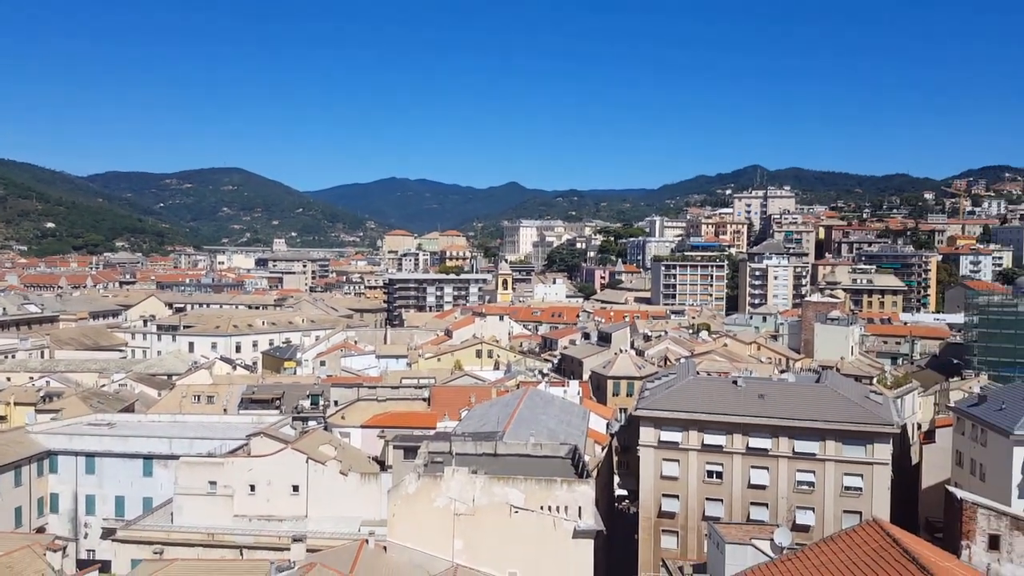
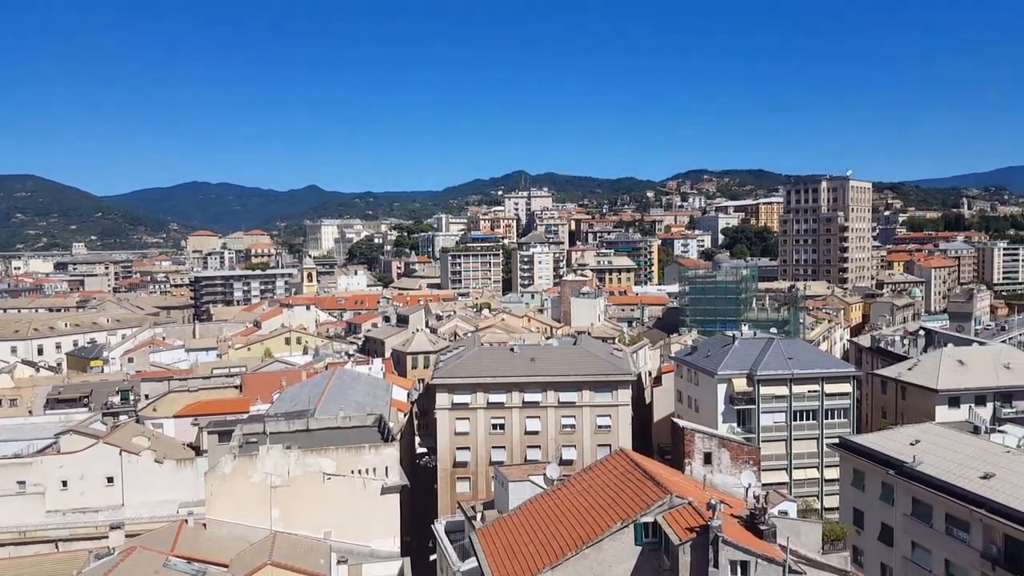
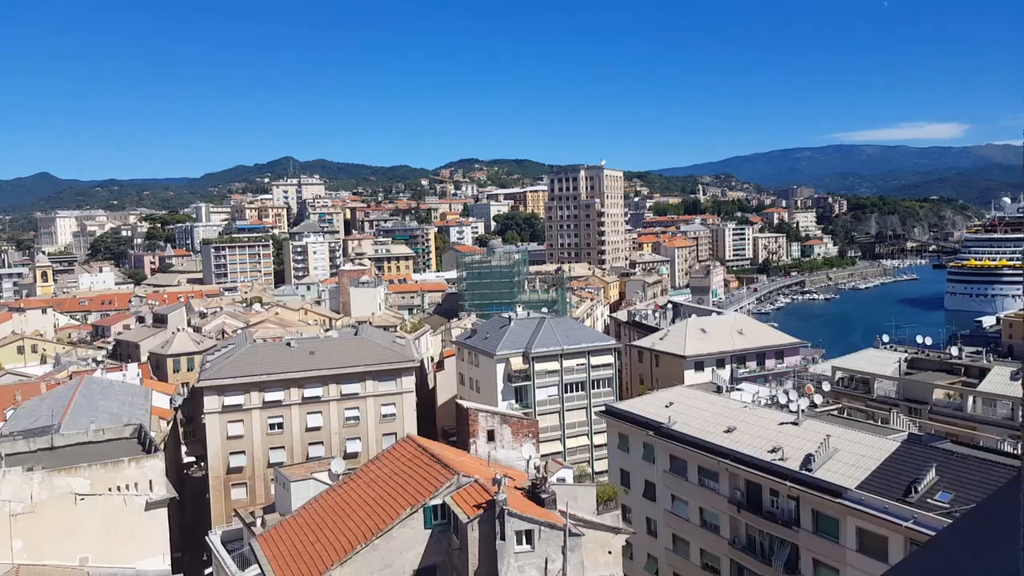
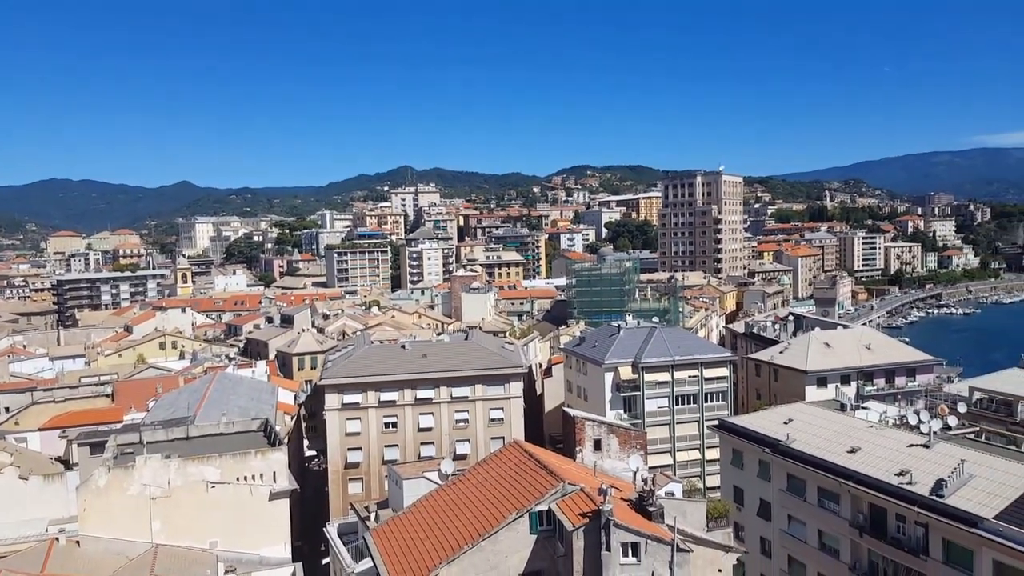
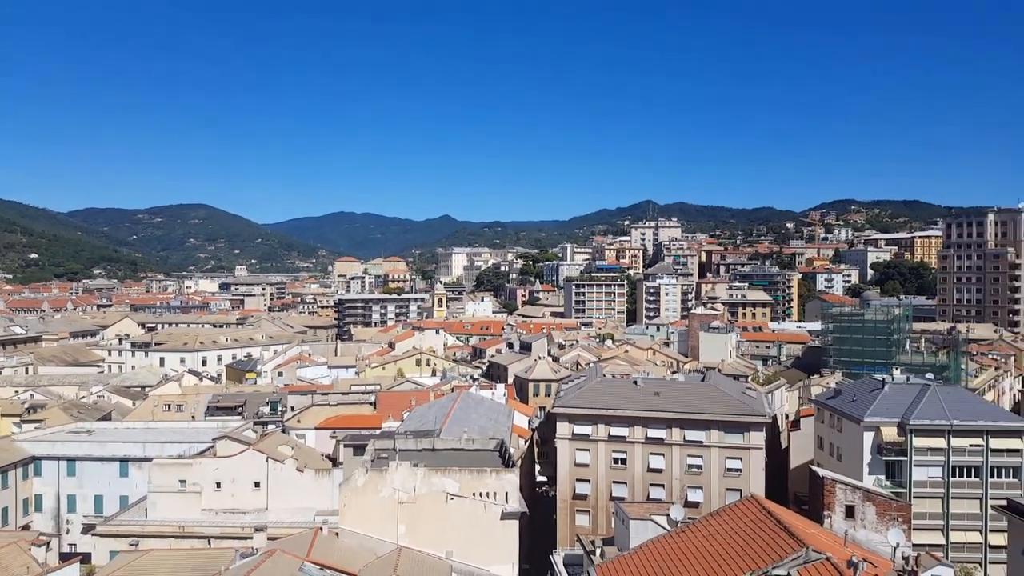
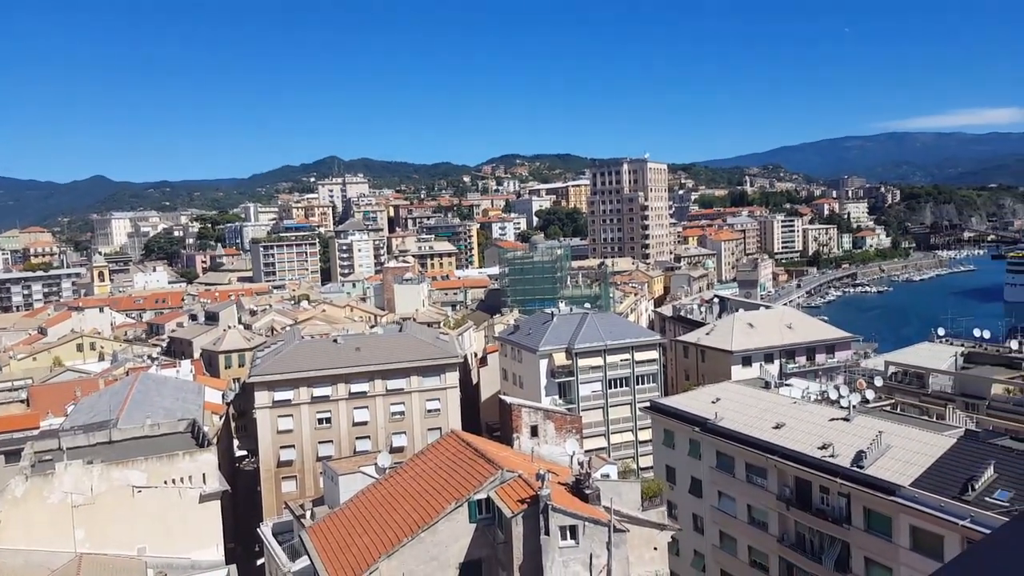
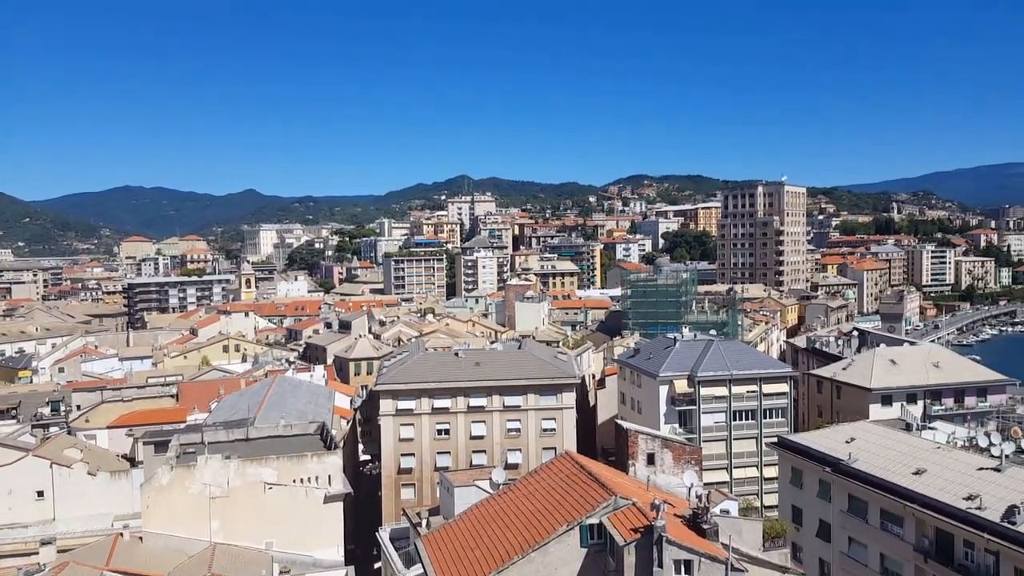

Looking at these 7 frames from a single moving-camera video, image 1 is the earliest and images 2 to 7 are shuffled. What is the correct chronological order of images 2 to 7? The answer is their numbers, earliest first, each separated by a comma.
5, 2, 7, 4, 6, 3
